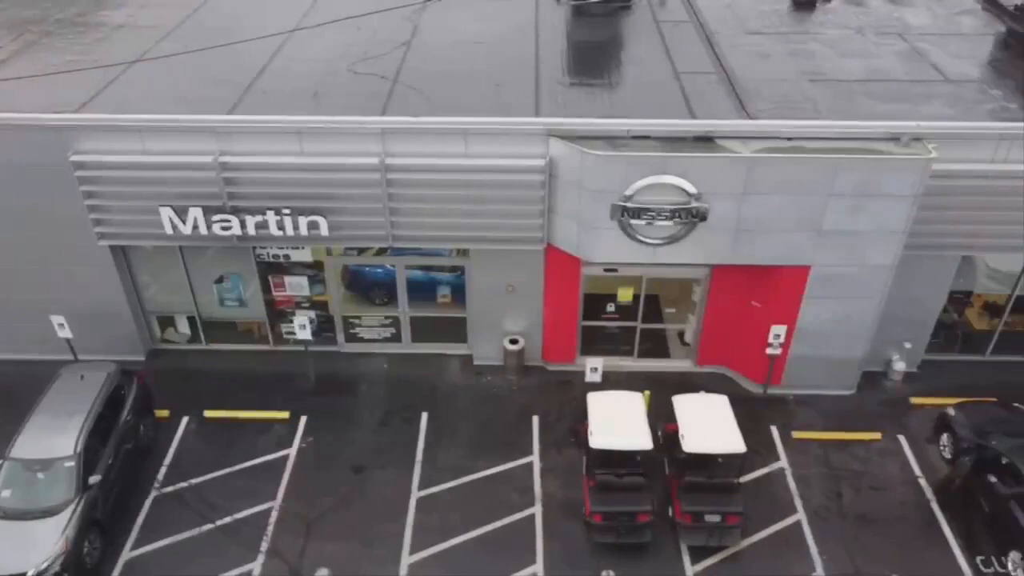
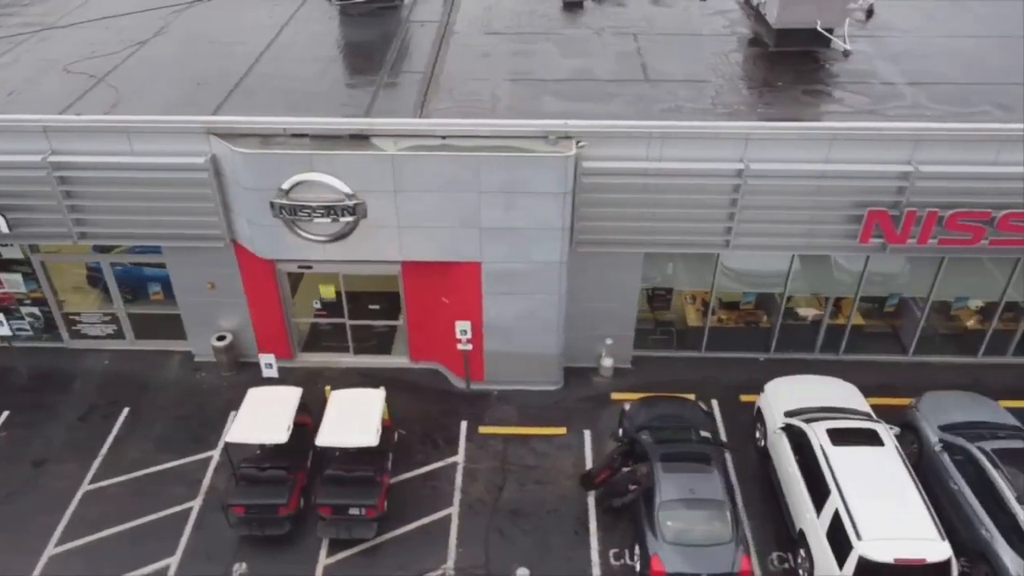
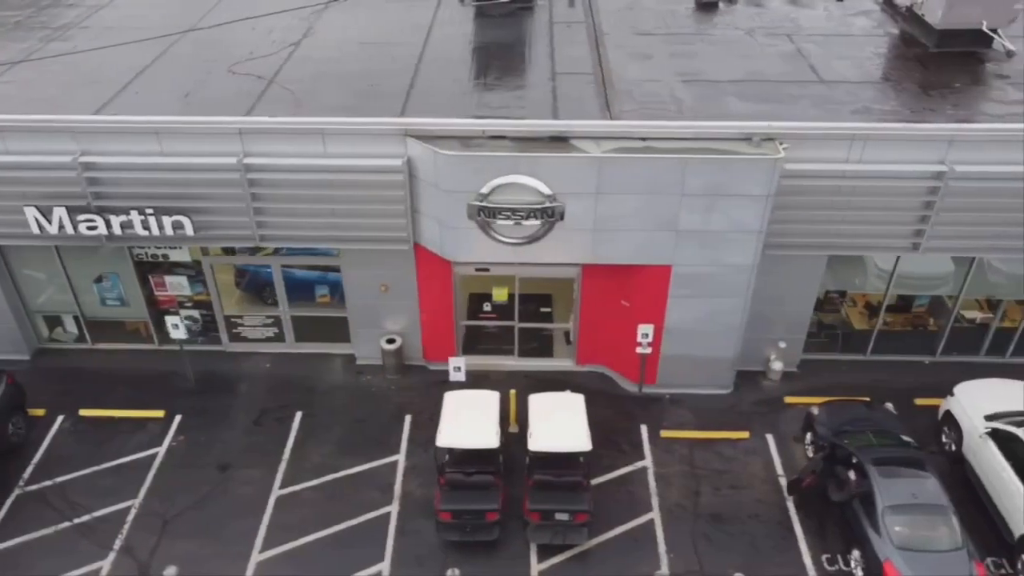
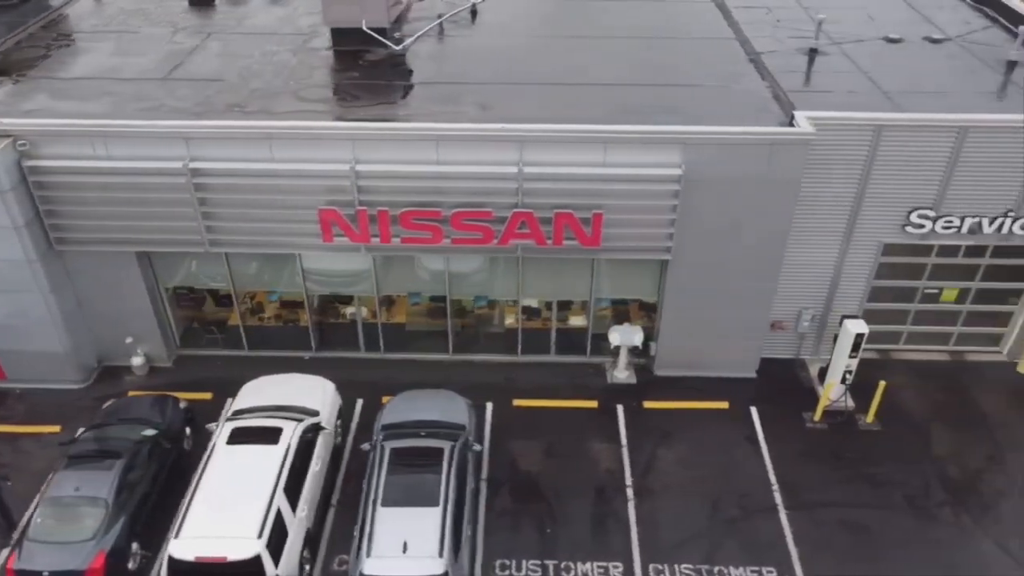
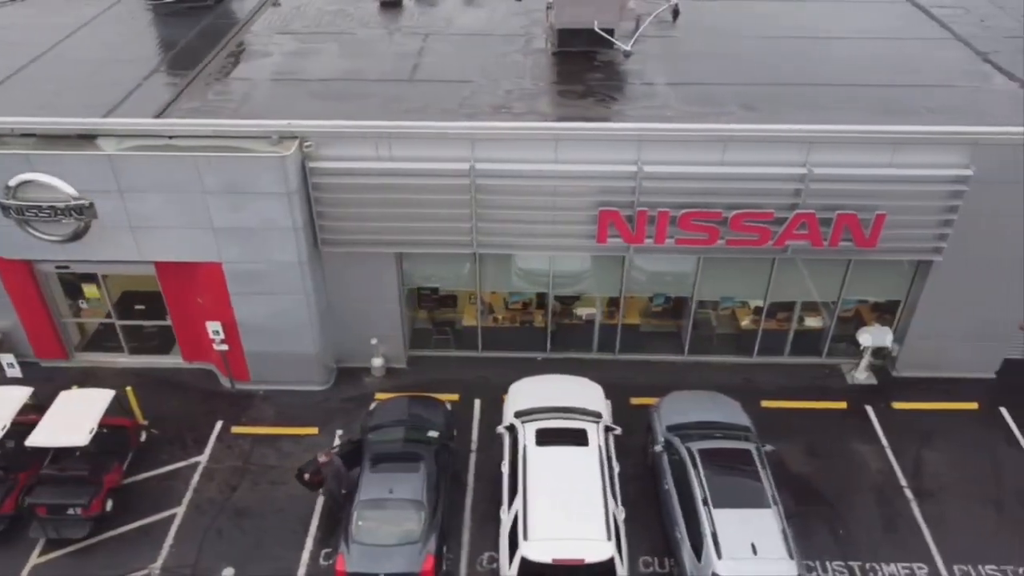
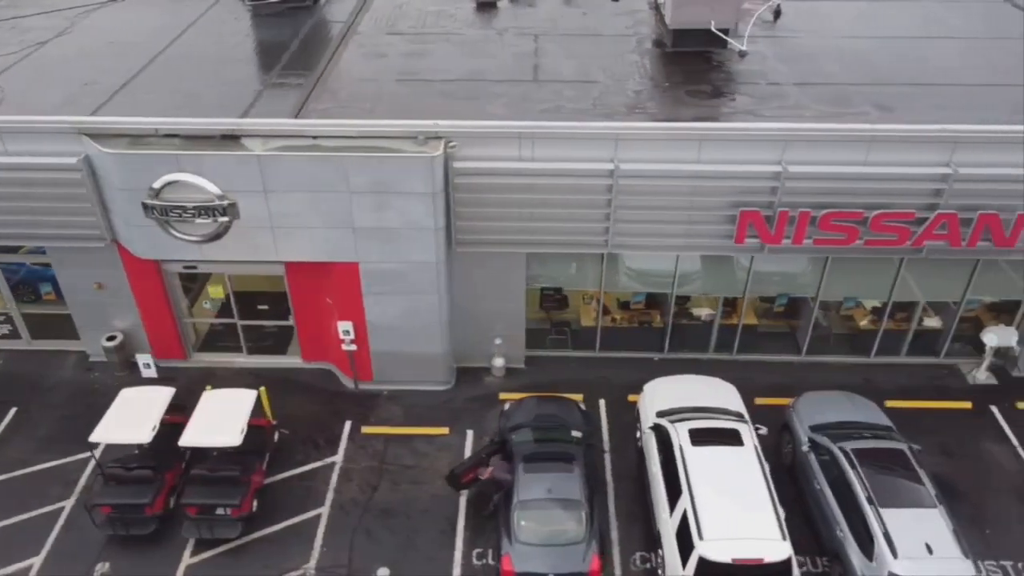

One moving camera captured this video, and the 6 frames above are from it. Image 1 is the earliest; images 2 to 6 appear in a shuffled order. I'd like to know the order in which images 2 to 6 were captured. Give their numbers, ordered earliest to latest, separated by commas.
3, 2, 6, 5, 4
